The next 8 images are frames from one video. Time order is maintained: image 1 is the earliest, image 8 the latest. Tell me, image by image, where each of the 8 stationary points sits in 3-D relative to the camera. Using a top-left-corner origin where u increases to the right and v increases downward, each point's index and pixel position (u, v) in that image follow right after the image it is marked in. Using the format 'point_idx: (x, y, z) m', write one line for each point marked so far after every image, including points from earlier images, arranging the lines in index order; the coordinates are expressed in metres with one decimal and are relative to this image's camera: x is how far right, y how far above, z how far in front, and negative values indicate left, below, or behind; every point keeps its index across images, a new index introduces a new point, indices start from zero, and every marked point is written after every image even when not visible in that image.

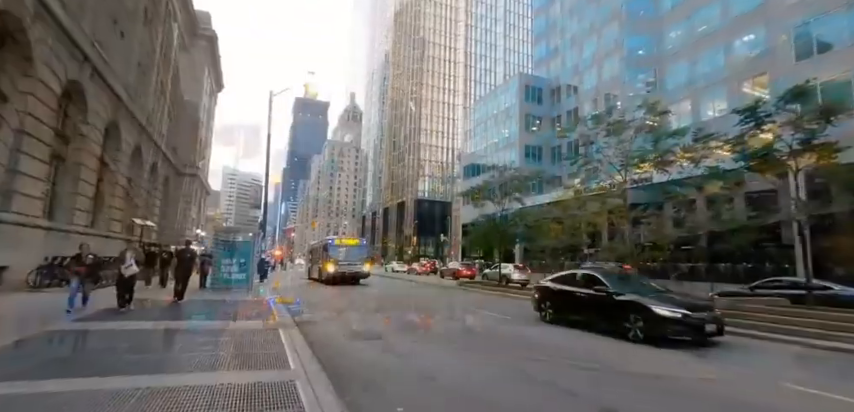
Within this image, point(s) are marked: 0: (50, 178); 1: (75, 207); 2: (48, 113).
0: (-16.1, +1.2, +18.7) m
1: (-15.7, 0.0, +19.6) m
2: (-14.0, +3.5, +16.1) m
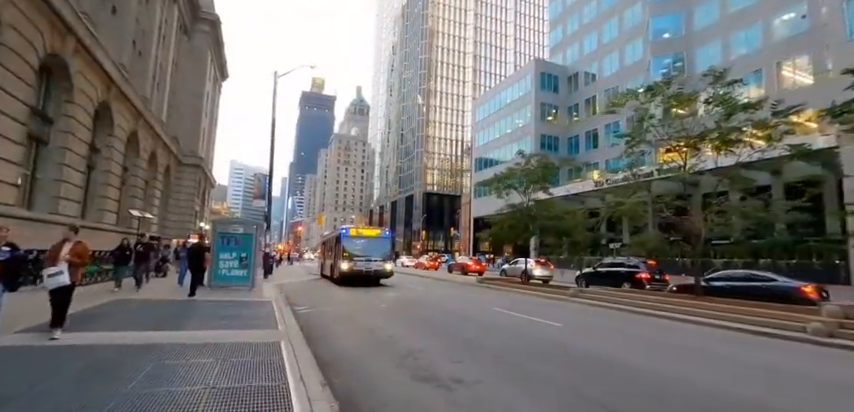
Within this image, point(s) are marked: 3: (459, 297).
0: (-15.3, +1.7, +16.9) m
1: (-14.9, +0.4, +17.7) m
2: (-13.2, +3.9, +14.2) m
3: (+1.4, -3.9, +18.8) m
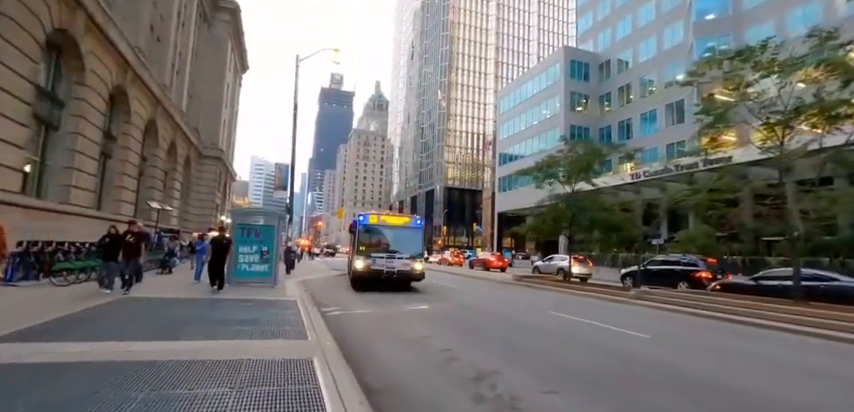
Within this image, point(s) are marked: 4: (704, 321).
0: (-13.9, +2.1, +15.7) m
1: (-13.5, +0.8, +16.6) m
2: (-11.9, +4.3, +12.9) m
3: (+2.8, -3.6, +17.0) m
4: (+8.2, -3.4, +13.1) m
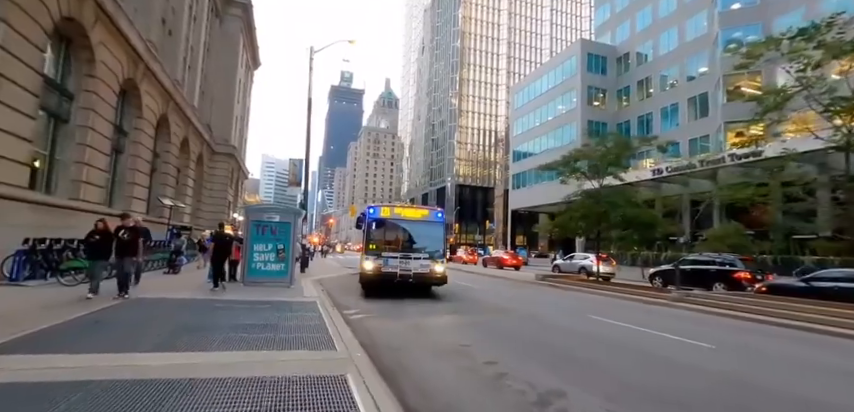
0: (-13.2, +2.2, +15.2) m
1: (-12.7, +1.0, +16.0) m
2: (-11.2, +4.4, +12.3) m
3: (+3.6, -3.4, +16.2) m
4: (+8.9, -3.2, +12.1) m
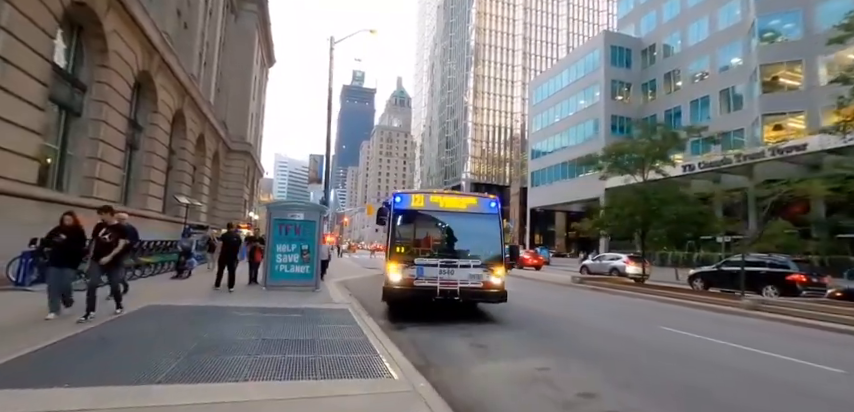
0: (-12.0, +2.3, +14.4) m
1: (-11.5, +1.0, +15.2) m
2: (-10.2, +4.5, +11.4) m
3: (+4.8, -3.3, +14.9) m
4: (+10.0, -3.1, +10.7) m
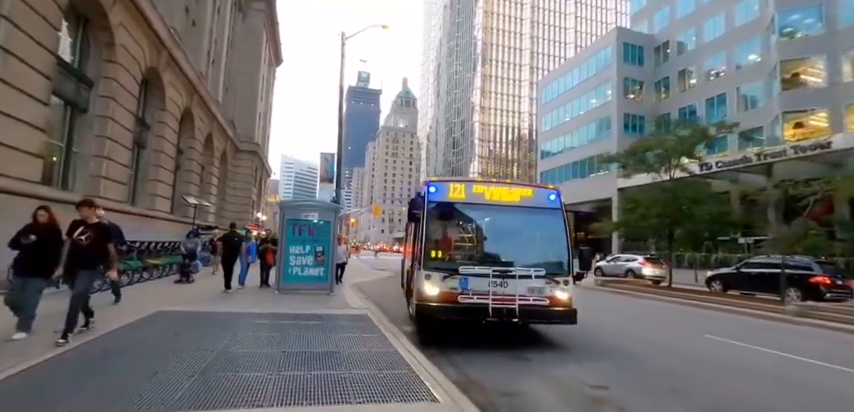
0: (-11.4, +2.3, +13.8) m
1: (-10.9, +1.1, +14.7) m
2: (-9.6, +4.5, +10.9) m
3: (+5.4, -3.3, +14.2) m
4: (+10.5, -3.1, +9.9) m
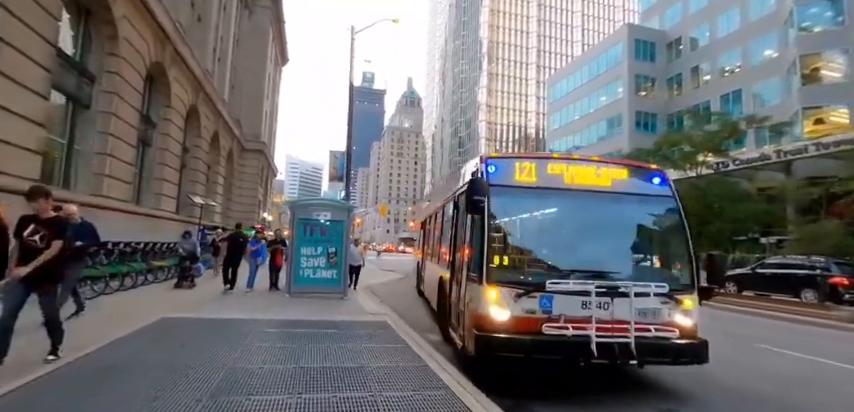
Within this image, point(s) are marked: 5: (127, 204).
0: (-10.9, +2.3, +13.3) m
1: (-10.4, +1.1, +14.1) m
2: (-9.1, +4.5, +10.3) m
3: (+5.9, -3.2, +13.4) m
4: (+11.0, -3.1, +9.1) m
5: (-10.8, +0.1, +15.8) m
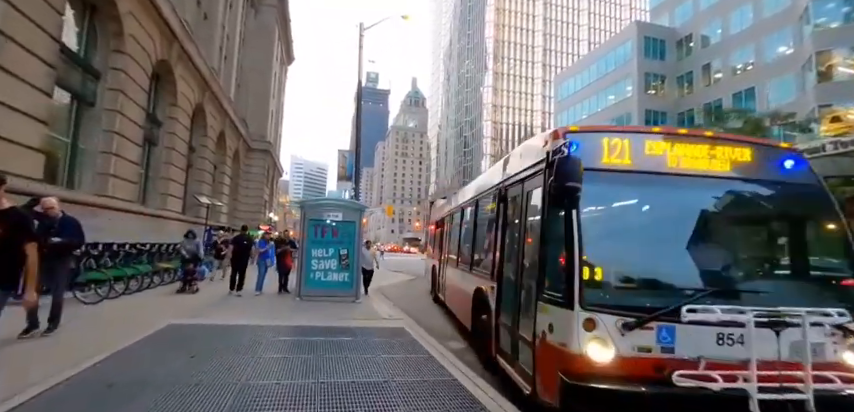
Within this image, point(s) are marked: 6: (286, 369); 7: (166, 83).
0: (-10.5, +2.3, +12.9) m
1: (-10.0, +1.1, +13.8) m
2: (-8.7, +4.5, +10.0) m
3: (+6.3, -3.2, +12.9) m
4: (+11.3, -3.1, +8.6) m
5: (-10.3, +0.1, +15.5) m
6: (-1.7, -2.0, +5.3) m
7: (-11.2, +5.3, +18.8) m
